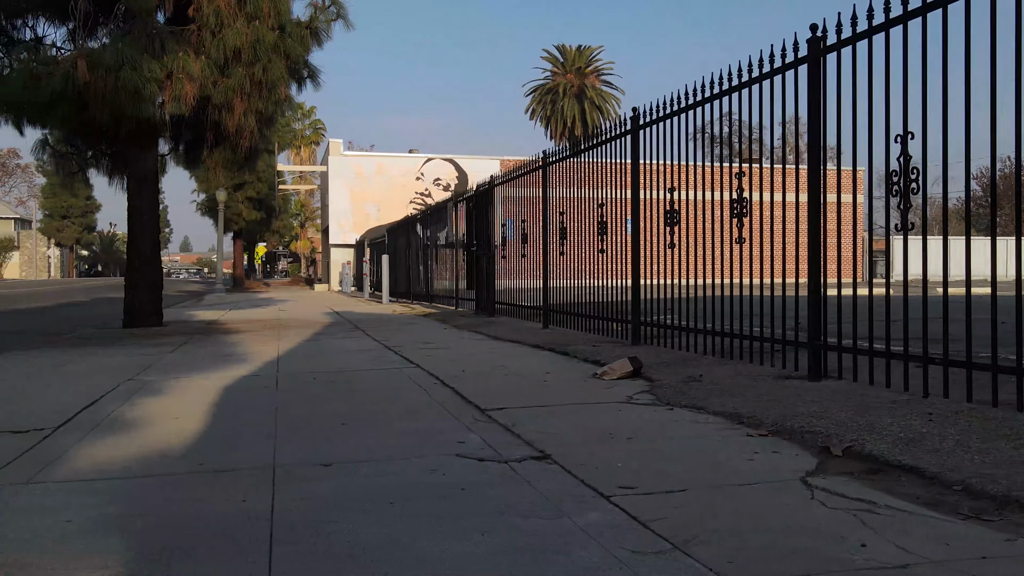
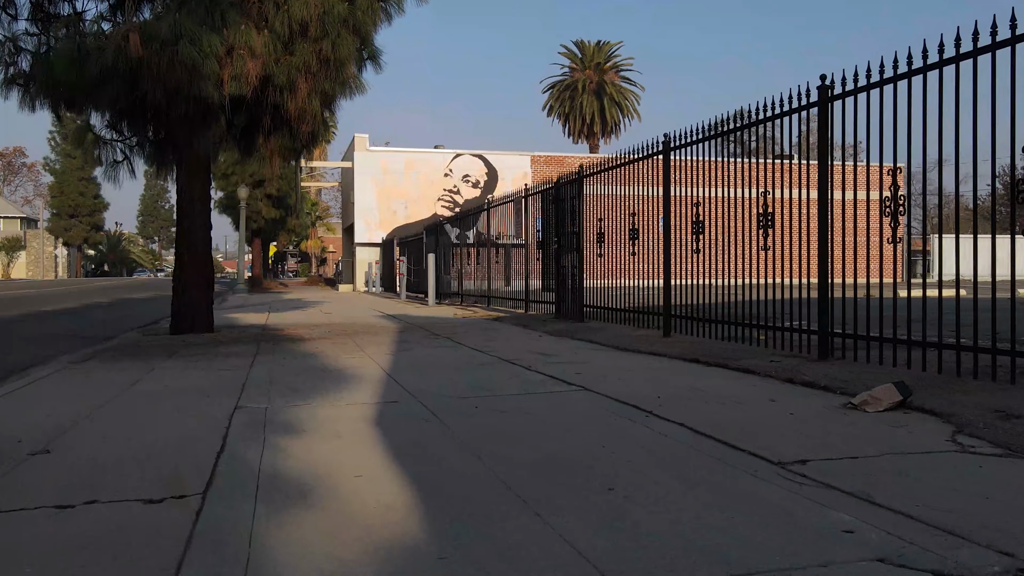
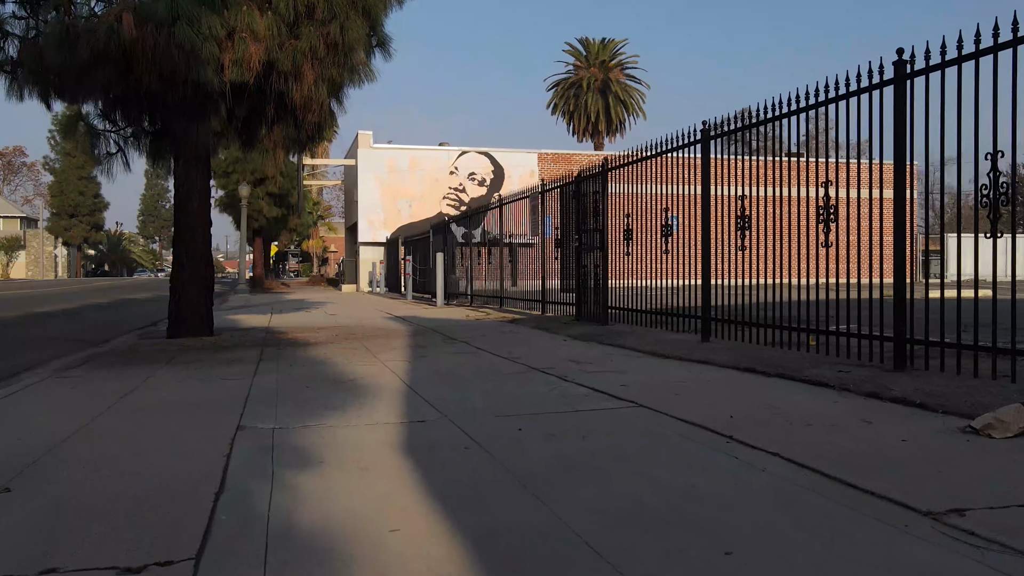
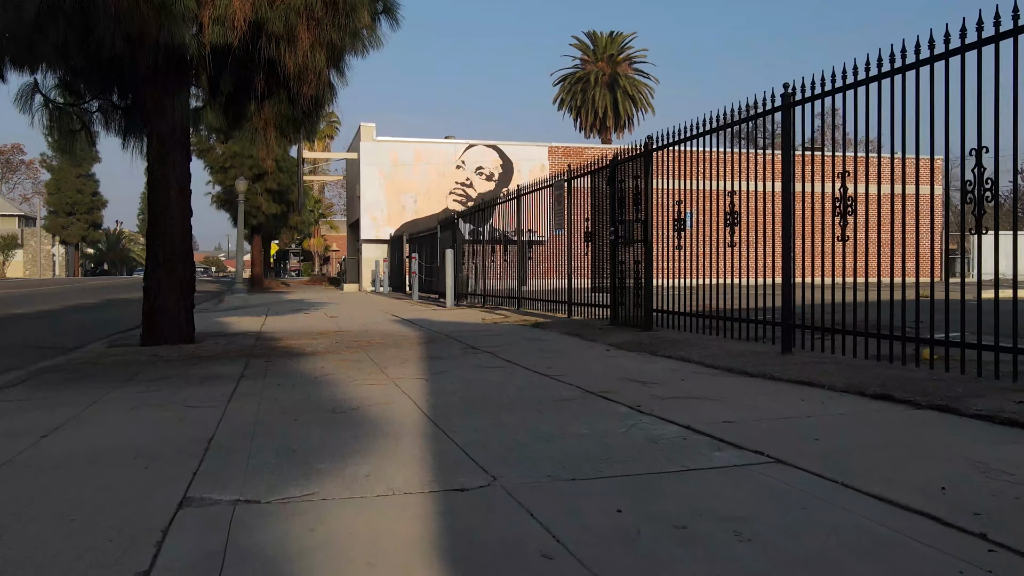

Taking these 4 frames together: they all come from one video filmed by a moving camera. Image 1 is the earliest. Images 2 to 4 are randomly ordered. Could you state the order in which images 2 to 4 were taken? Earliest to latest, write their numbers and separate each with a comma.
2, 3, 4
